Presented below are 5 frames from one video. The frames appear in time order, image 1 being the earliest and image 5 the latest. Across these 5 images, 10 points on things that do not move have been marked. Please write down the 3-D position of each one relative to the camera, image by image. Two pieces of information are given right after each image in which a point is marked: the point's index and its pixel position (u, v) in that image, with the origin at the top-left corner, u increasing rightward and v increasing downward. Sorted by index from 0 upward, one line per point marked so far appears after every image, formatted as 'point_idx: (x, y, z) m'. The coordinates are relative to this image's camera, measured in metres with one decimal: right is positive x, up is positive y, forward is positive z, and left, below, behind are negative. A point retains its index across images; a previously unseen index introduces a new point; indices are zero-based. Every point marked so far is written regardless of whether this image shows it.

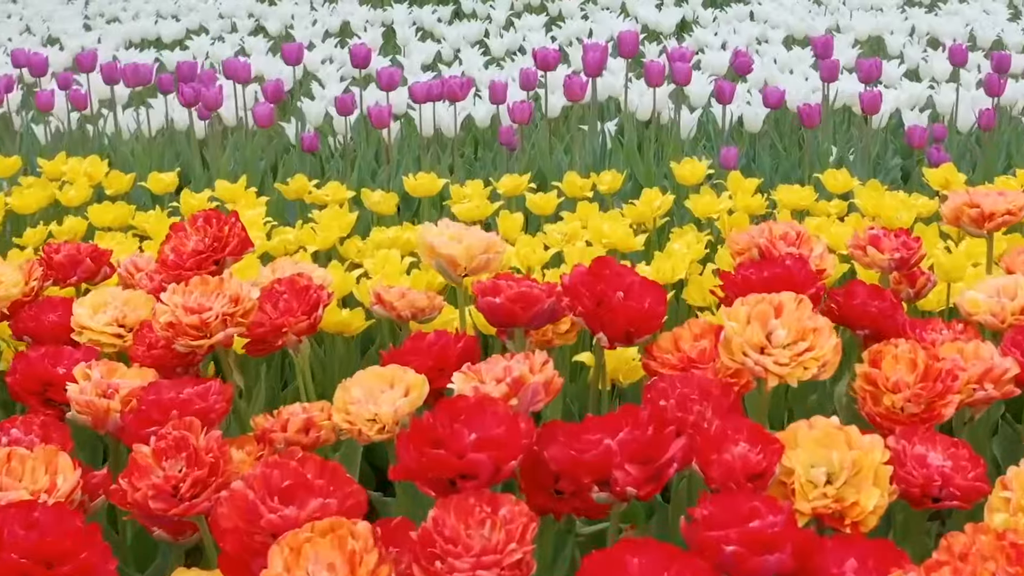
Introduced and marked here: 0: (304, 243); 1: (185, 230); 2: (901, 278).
0: (-0.7, +0.1, +2.8) m
1: (-0.7, +0.1, +2.0) m
2: (+0.9, 0.0, +2.1) m
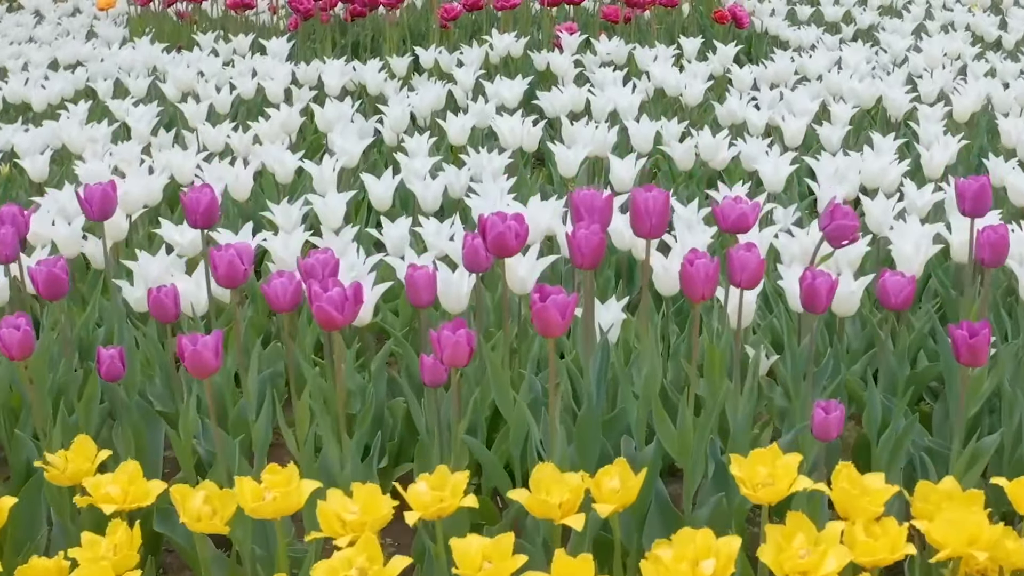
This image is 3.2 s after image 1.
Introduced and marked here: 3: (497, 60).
0: (-0.8, -0.6, +1.5) m
1: (-0.9, -0.6, +0.7) m
2: (+0.8, -0.7, +0.8) m
3: (-0.1, +1.2, +4.7) m
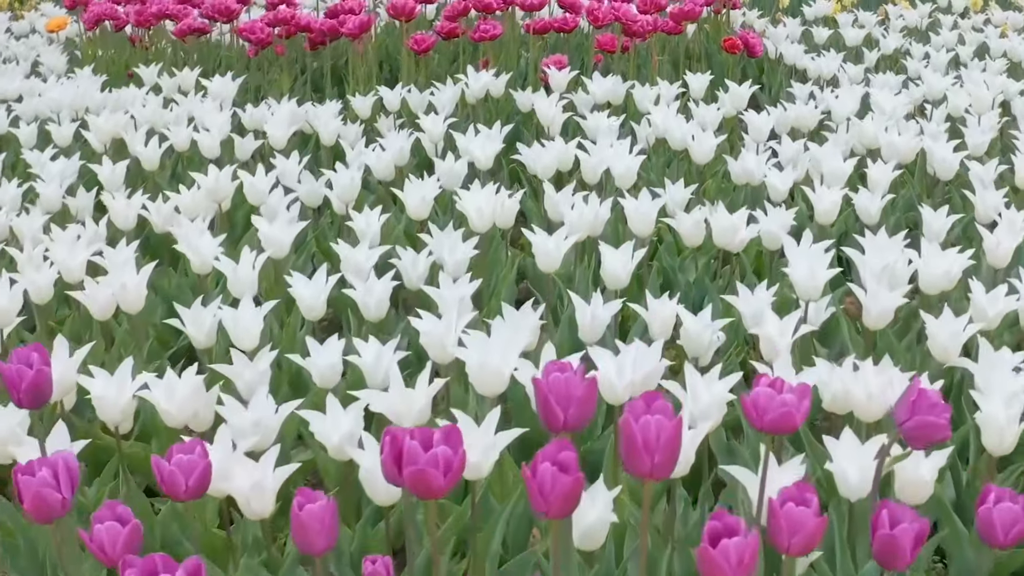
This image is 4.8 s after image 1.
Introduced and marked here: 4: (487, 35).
0: (-0.9, -1.0, +0.9) m
1: (-1.0, -1.0, +0.1) m
2: (+0.7, -1.1, +0.2) m
3: (-0.2, +0.8, +4.1) m
4: (-0.1, +1.2, +4.4) m
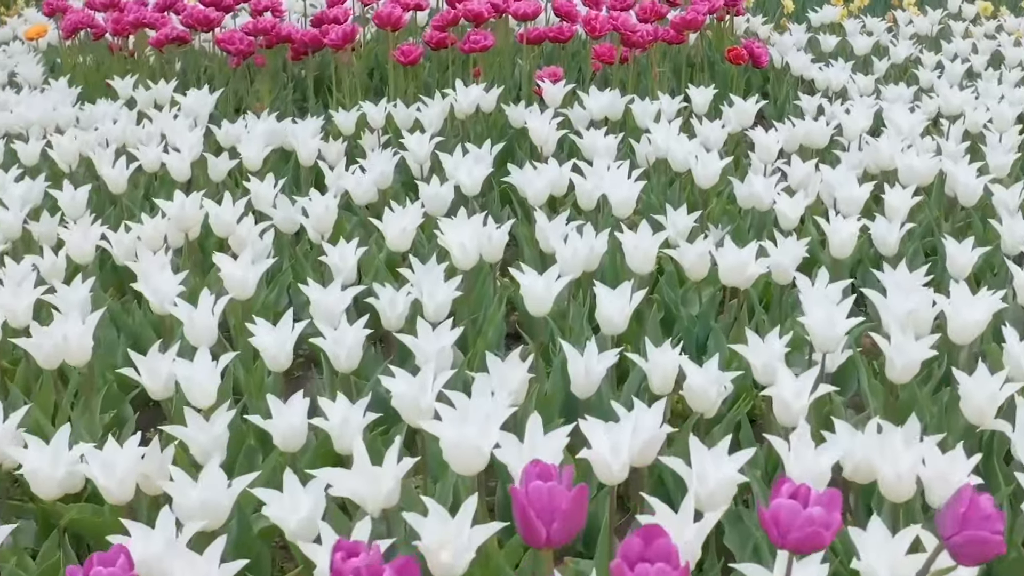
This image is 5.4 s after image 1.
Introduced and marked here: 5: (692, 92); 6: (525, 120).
0: (-0.9, -1.1, +0.7) m
1: (-1.0, -1.1, -0.2) m
2: (+0.7, -1.2, -0.1) m
3: (-0.2, +0.7, +3.9) m
4: (-0.2, +1.1, +4.2) m
5: (+0.7, +0.8, +3.8) m
6: (0.0, +0.7, +3.8) m
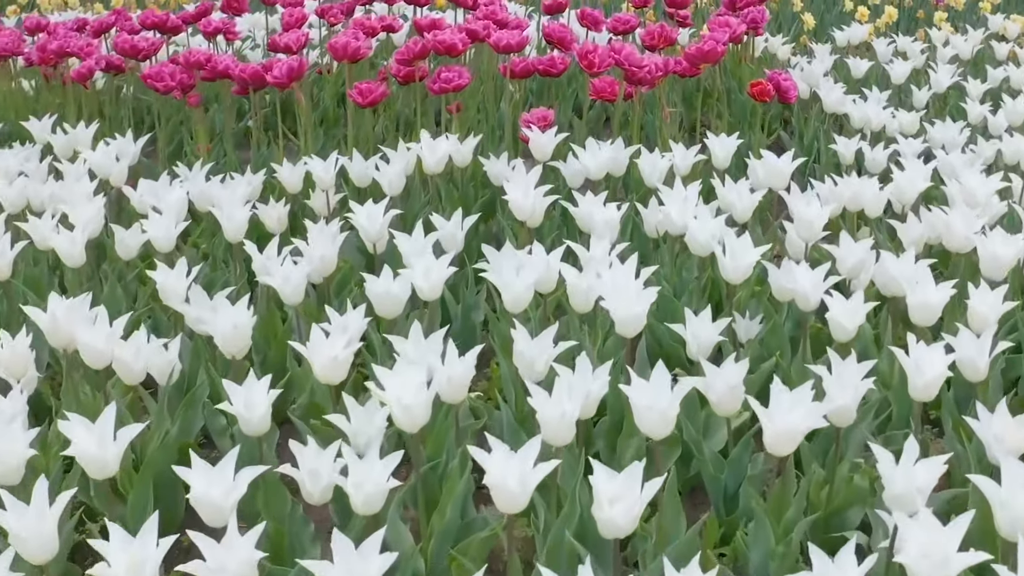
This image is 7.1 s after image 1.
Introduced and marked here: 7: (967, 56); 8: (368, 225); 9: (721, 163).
0: (-1.0, -1.4, 0.0) m
1: (-1.1, -1.4, -0.8) m
2: (+0.6, -1.5, -0.7) m
3: (-0.3, +0.4, +3.2) m
4: (-0.2, +0.8, +3.5) m
5: (+0.7, +0.5, +3.1) m
6: (0.0, +0.4, +3.1) m
7: (+2.5, +1.3, +5.0) m
8: (-0.4, +0.2, +2.7) m
9: (+0.7, +0.4, +3.1) m
